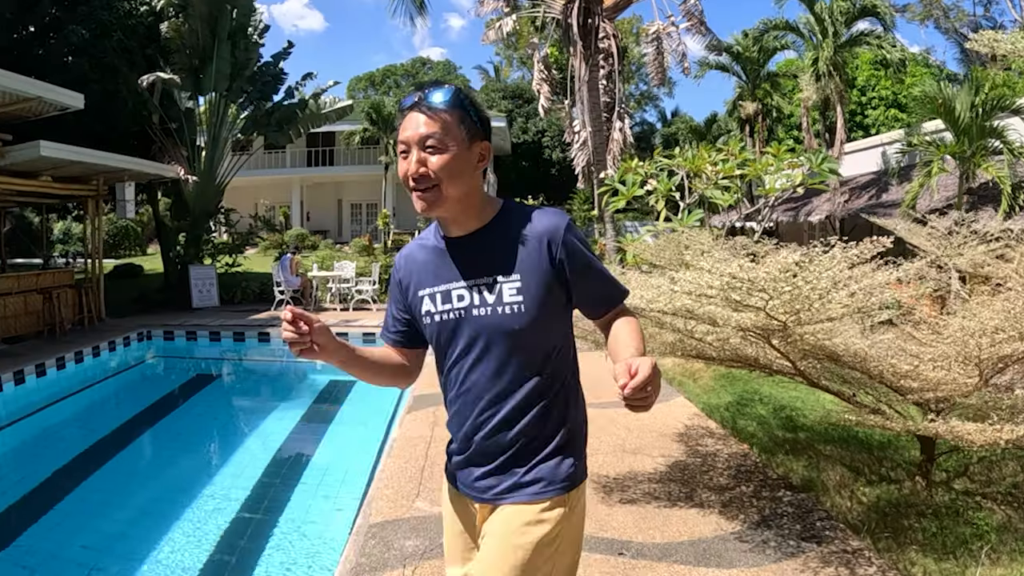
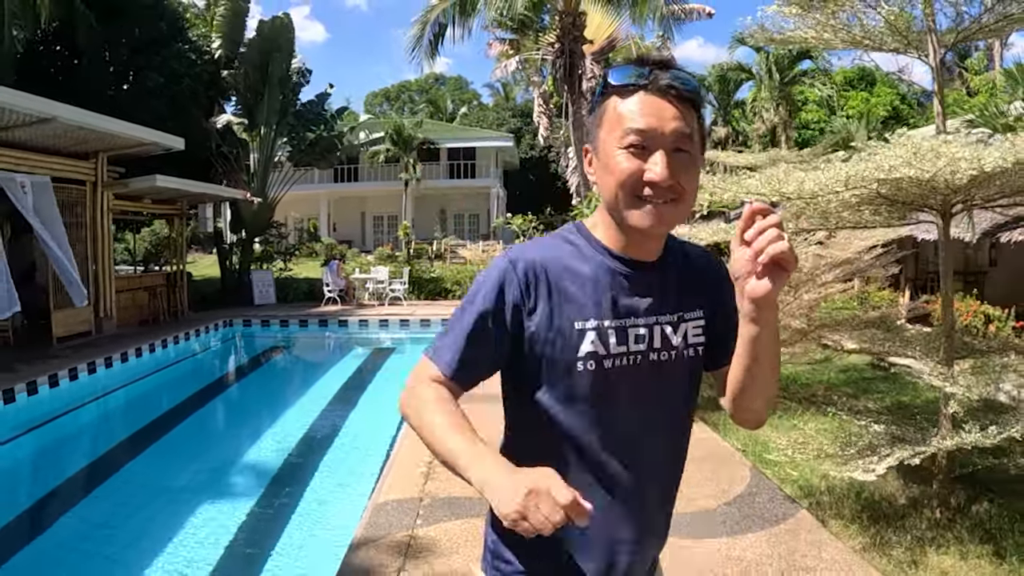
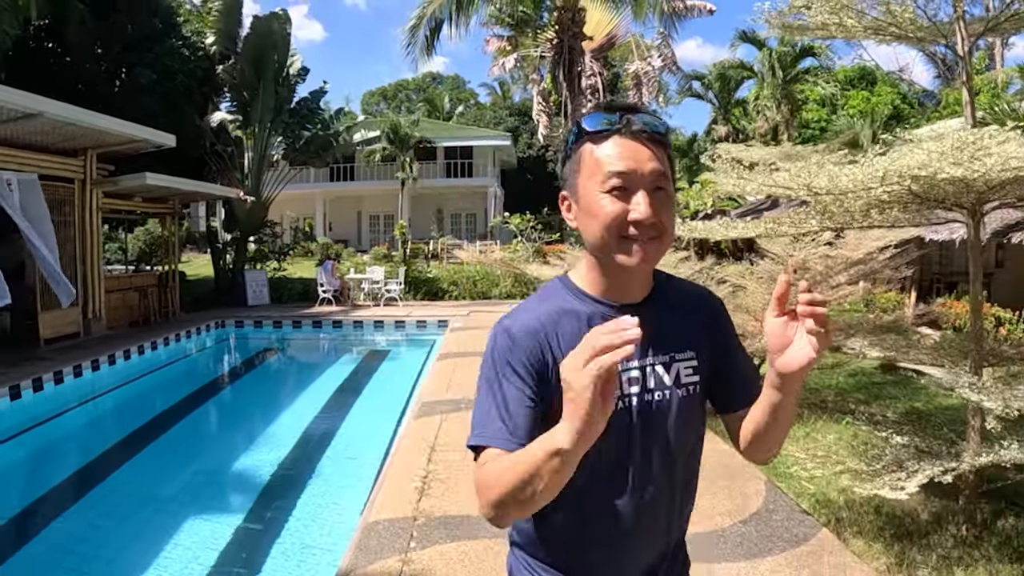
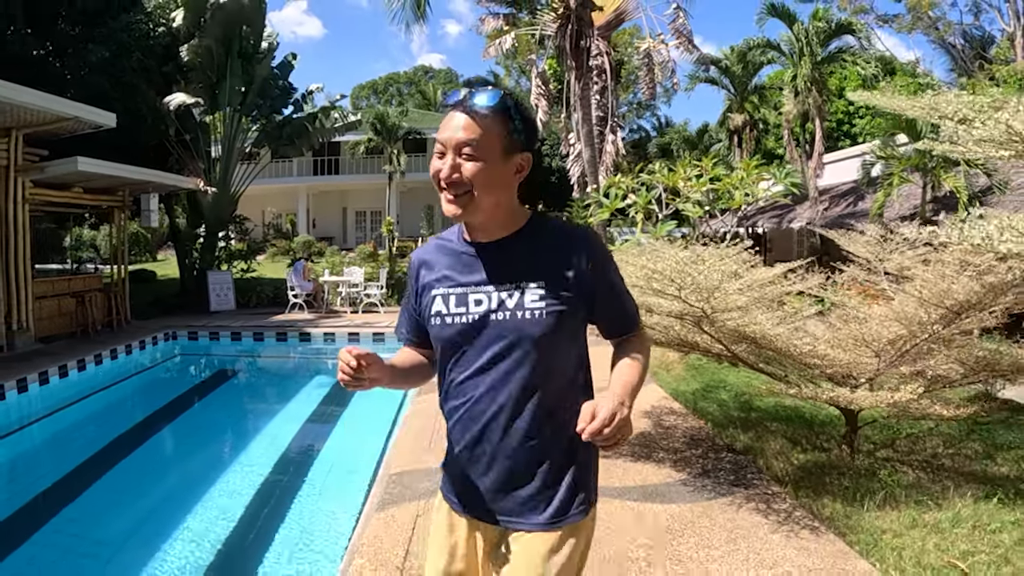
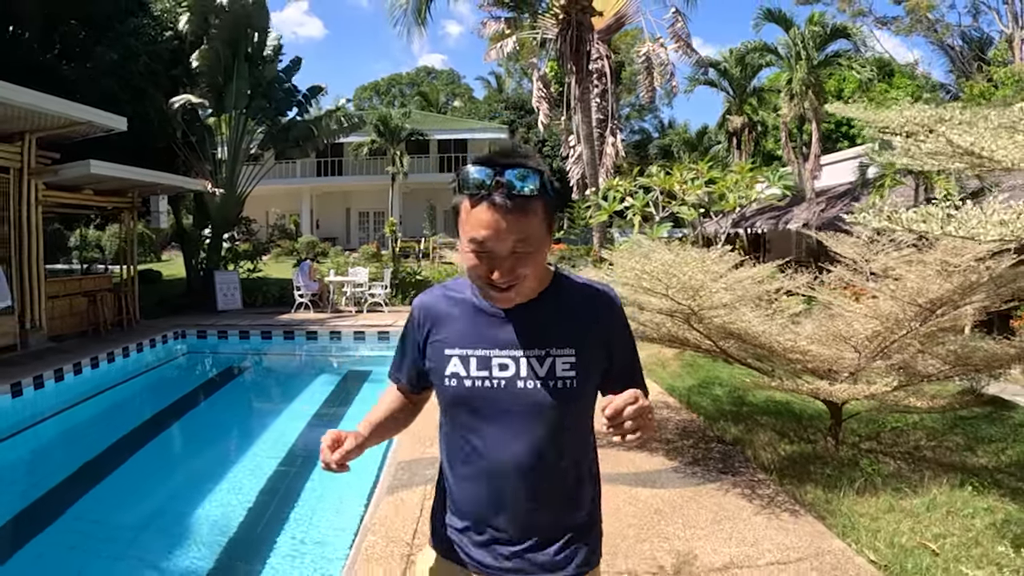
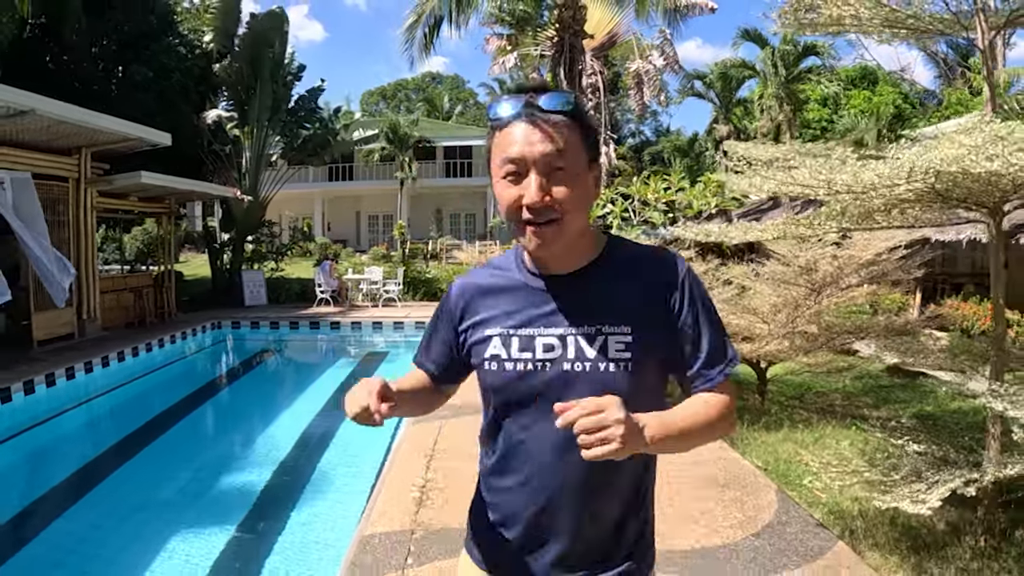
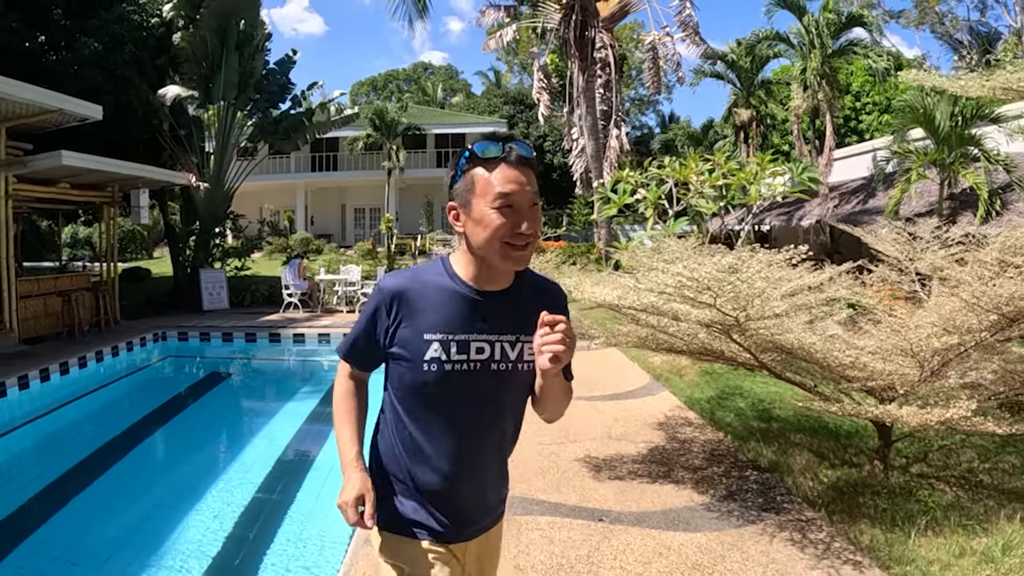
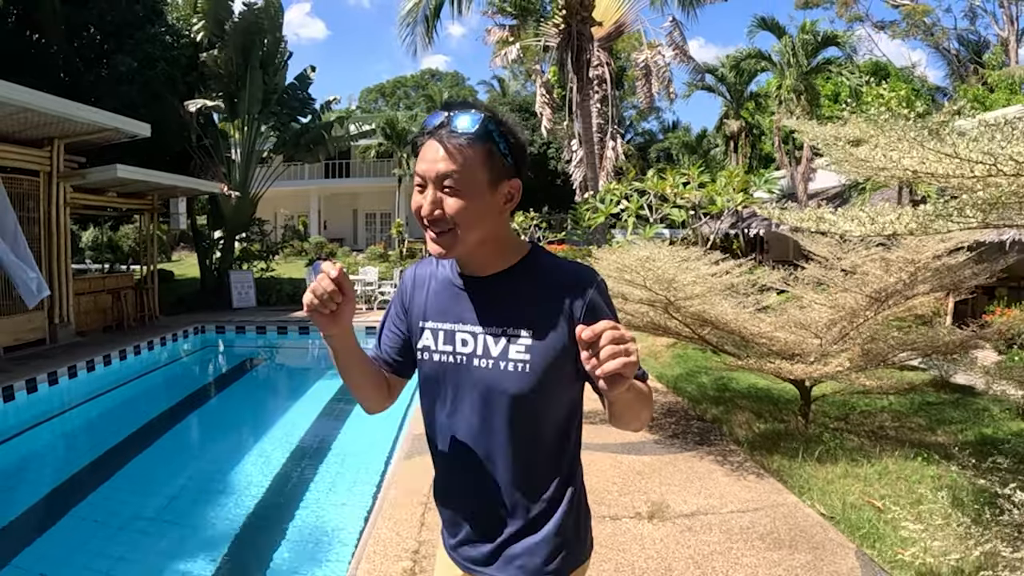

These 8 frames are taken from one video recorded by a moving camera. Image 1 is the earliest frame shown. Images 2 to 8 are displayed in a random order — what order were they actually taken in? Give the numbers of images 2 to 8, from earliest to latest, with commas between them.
7, 4, 5, 8, 6, 3, 2
